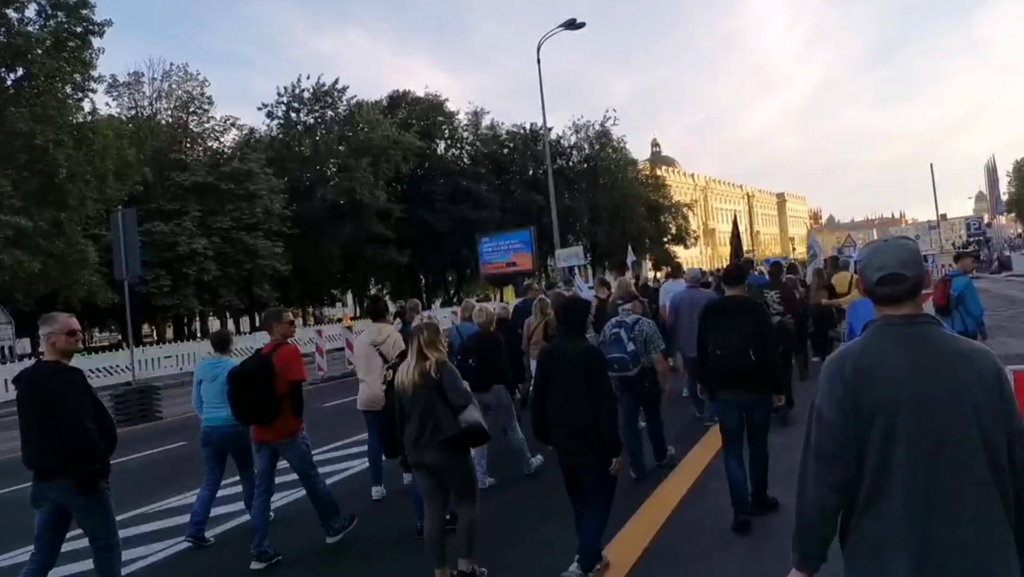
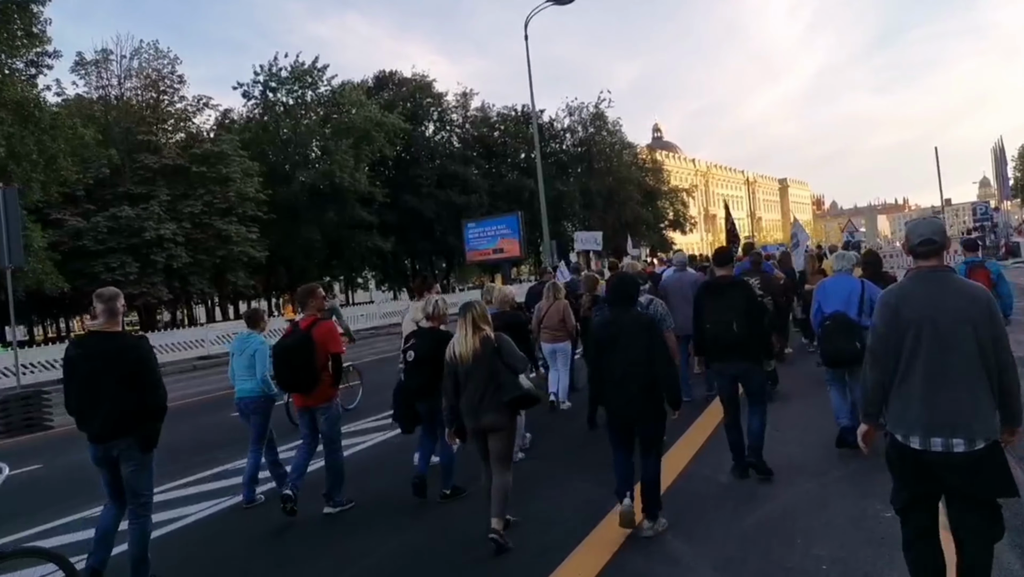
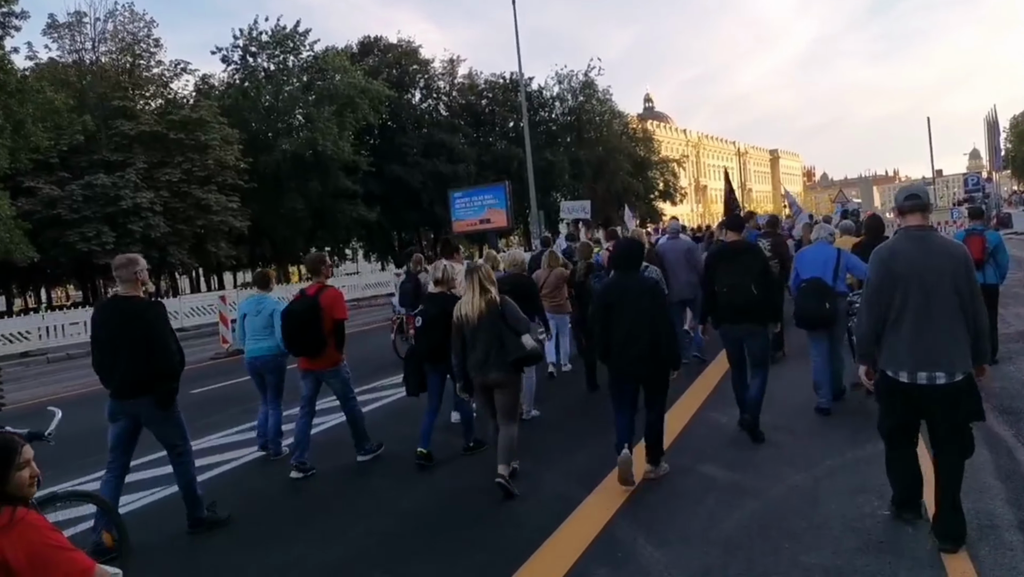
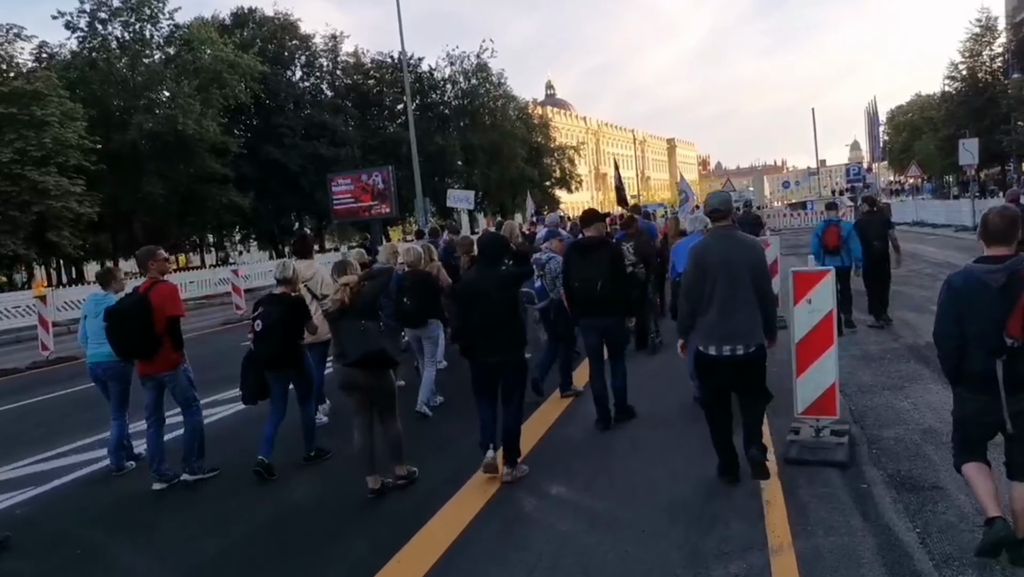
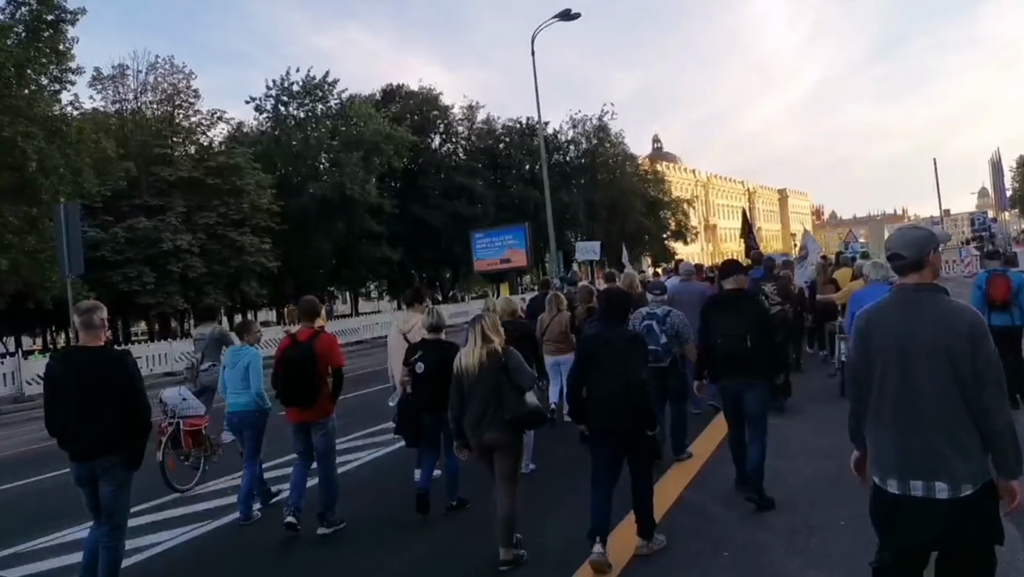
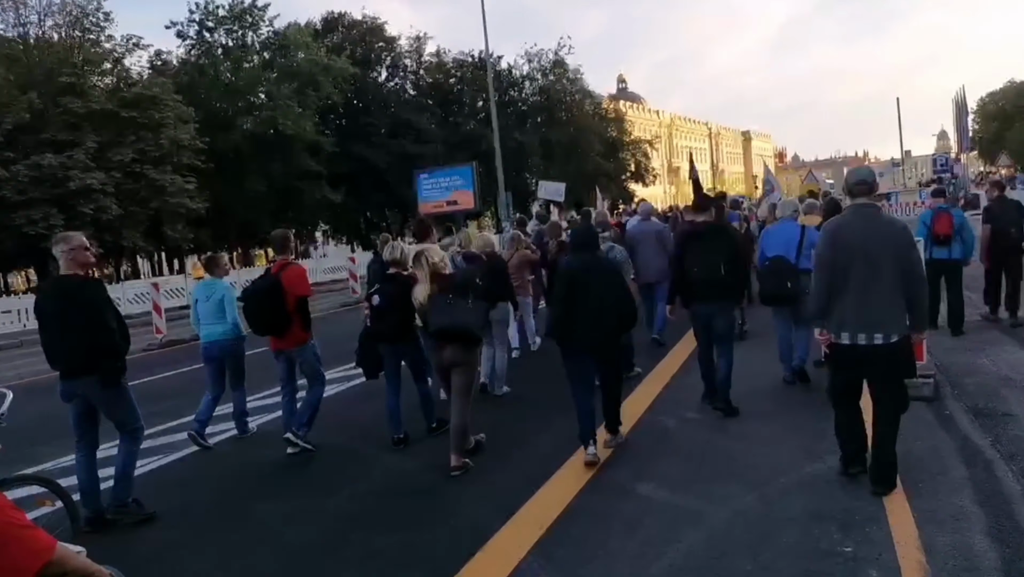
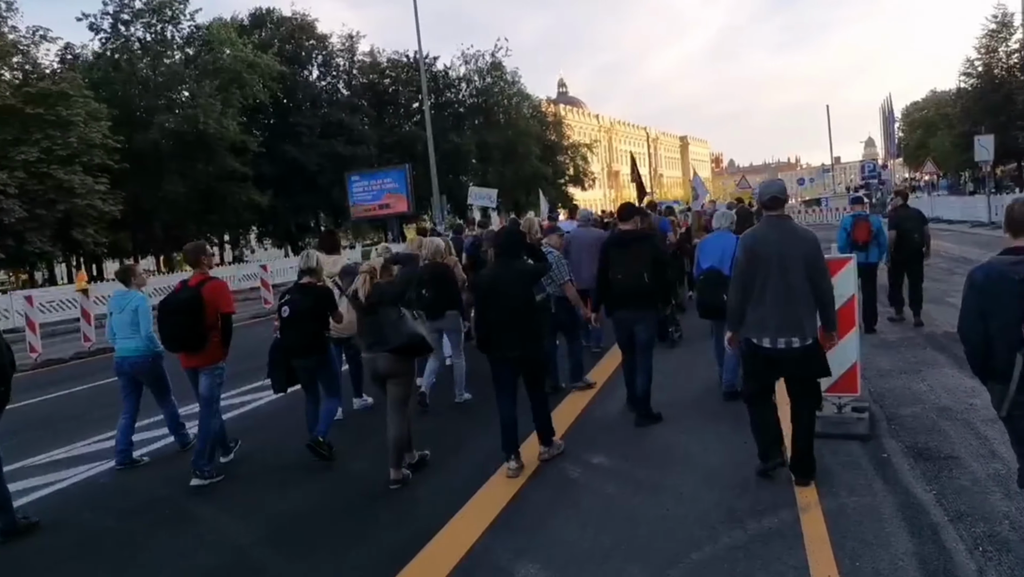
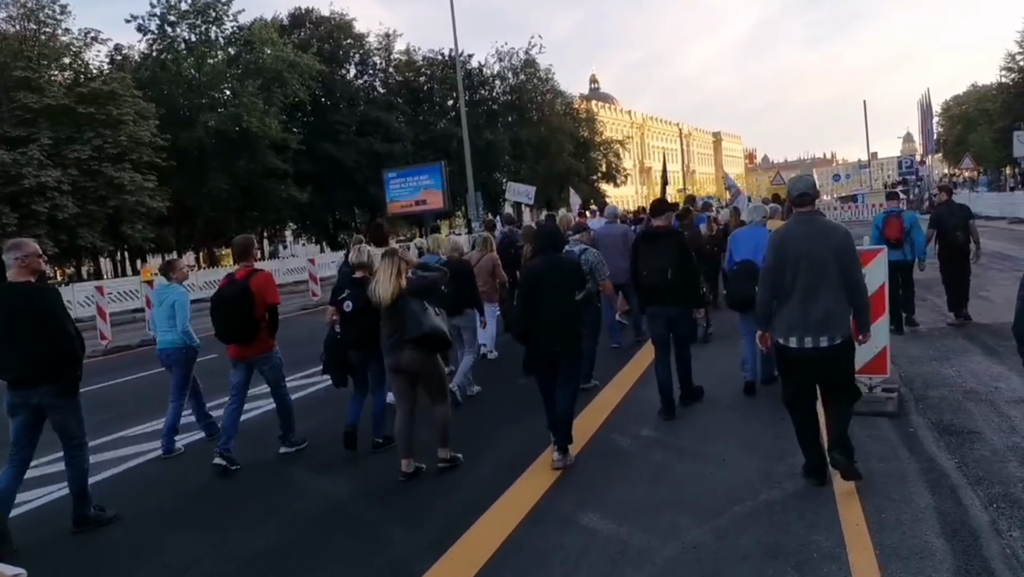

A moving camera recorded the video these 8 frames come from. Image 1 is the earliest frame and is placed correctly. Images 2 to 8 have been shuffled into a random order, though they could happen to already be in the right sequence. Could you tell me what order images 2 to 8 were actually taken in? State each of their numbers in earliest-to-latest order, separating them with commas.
5, 2, 3, 6, 8, 7, 4
